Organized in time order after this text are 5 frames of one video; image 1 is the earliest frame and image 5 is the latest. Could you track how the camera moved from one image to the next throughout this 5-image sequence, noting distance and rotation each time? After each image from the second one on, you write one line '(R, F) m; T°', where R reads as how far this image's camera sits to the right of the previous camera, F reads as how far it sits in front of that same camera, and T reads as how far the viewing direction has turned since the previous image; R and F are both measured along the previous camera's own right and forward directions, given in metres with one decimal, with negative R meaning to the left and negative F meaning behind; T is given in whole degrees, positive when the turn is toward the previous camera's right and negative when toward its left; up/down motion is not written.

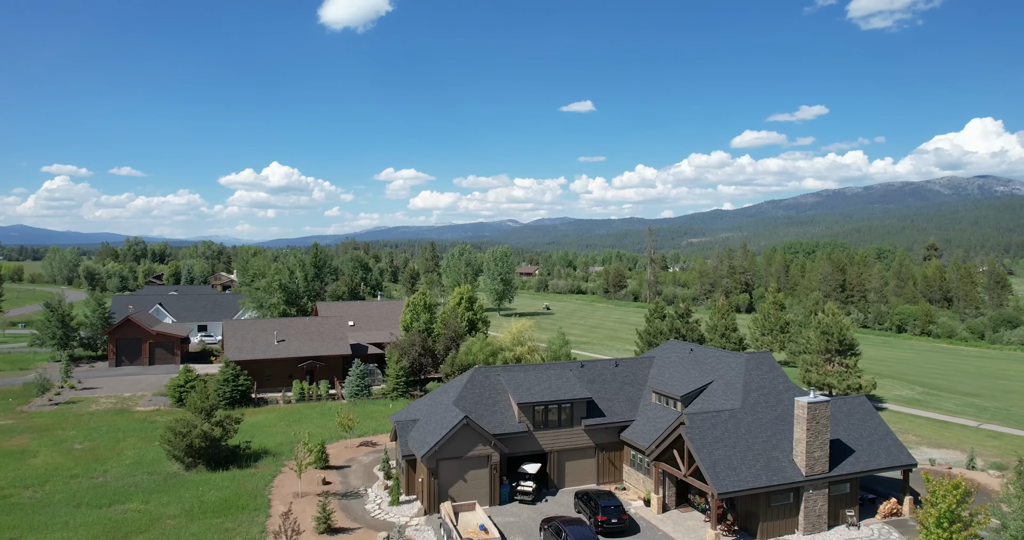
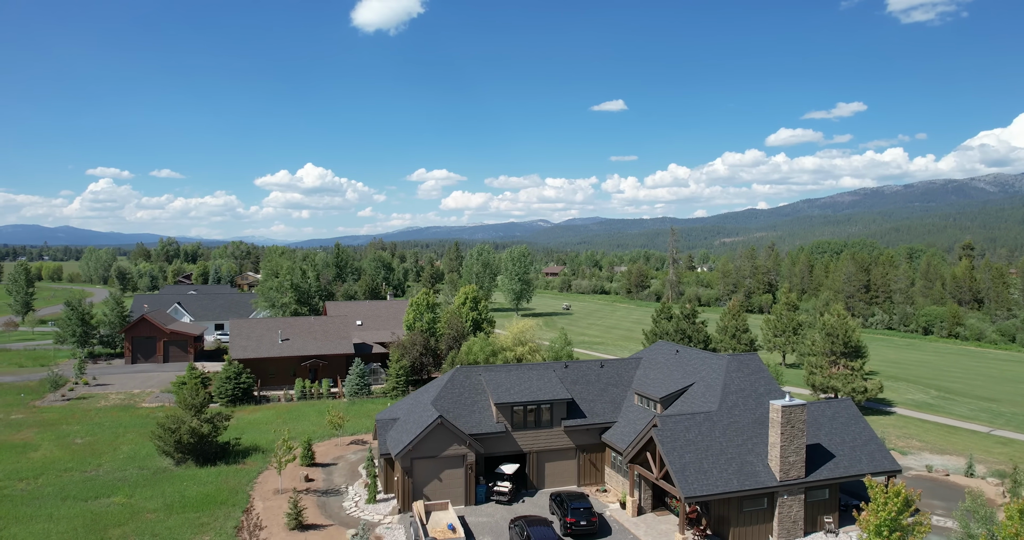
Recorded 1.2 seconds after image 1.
(+2.0, +0.1) m; -2°
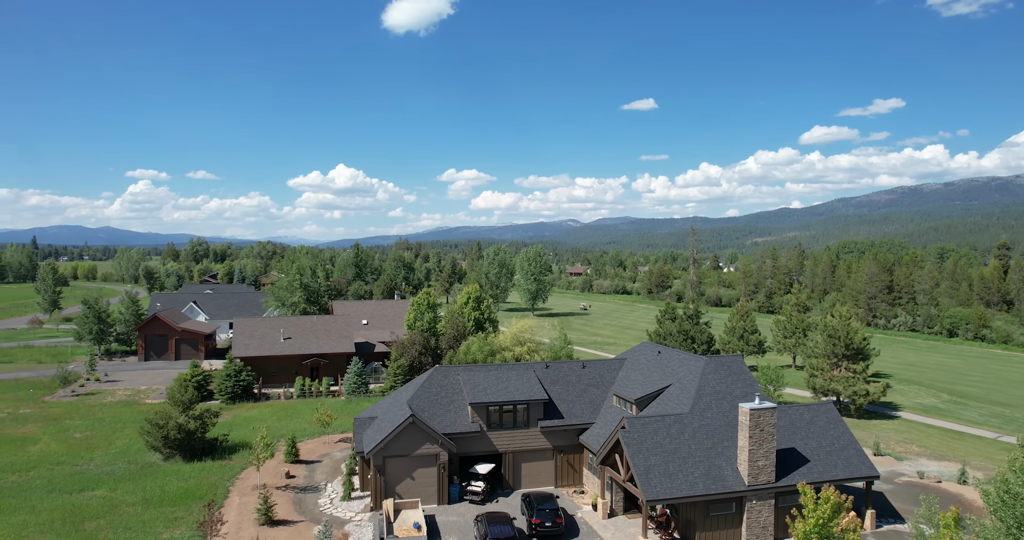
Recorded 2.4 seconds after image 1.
(+2.1, +0.1) m; -2°
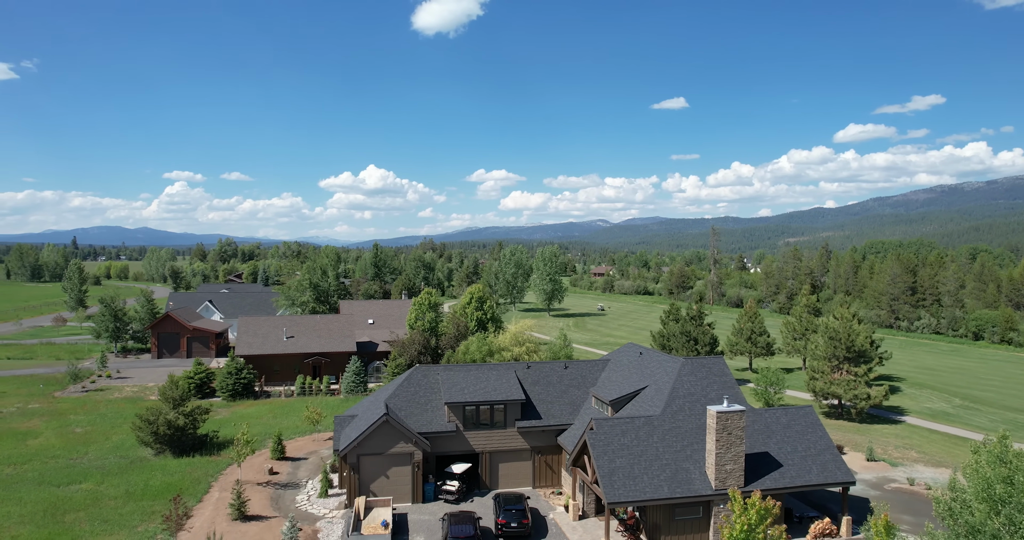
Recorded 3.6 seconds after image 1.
(+2.0, 0.0) m; -2°
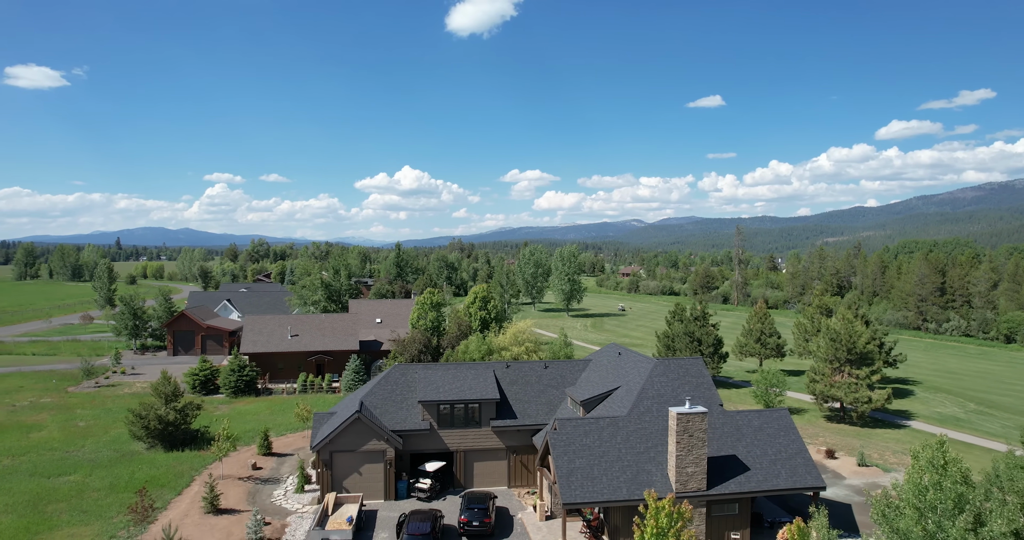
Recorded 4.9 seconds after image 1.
(+2.3, 0.0) m; -3°
